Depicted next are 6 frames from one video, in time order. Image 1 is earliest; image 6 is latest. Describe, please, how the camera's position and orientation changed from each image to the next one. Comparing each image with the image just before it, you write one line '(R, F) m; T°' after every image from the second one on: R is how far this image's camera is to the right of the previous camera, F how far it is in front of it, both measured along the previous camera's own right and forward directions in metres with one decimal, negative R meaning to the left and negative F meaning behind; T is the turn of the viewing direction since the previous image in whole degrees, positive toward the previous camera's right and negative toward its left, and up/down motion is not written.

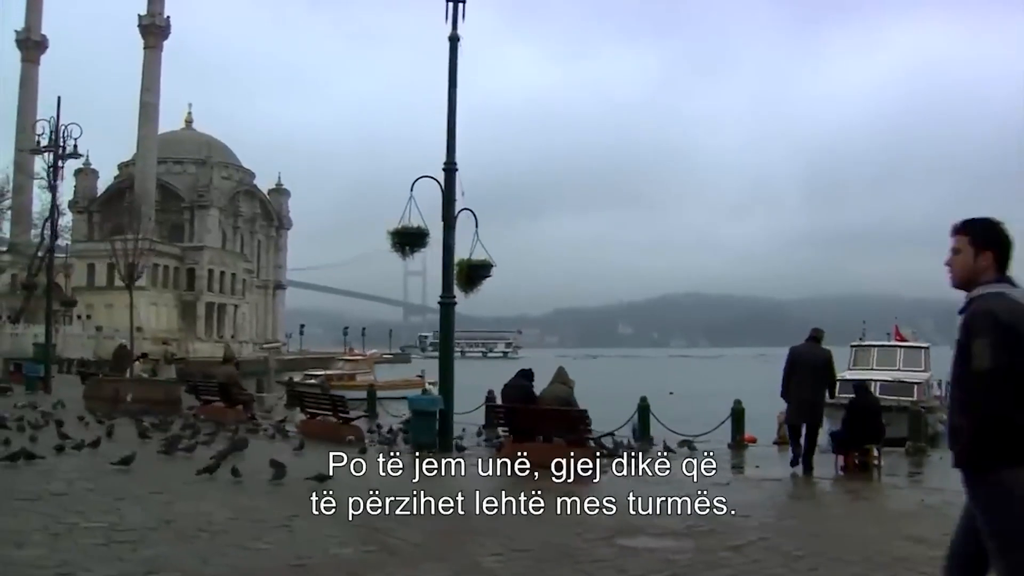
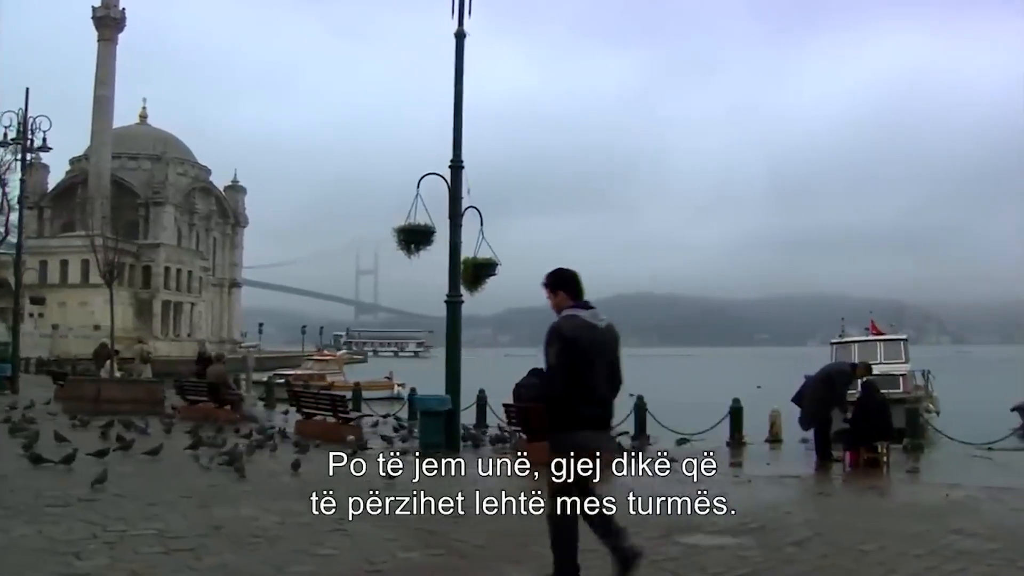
(-1.0, +0.1) m; +3°
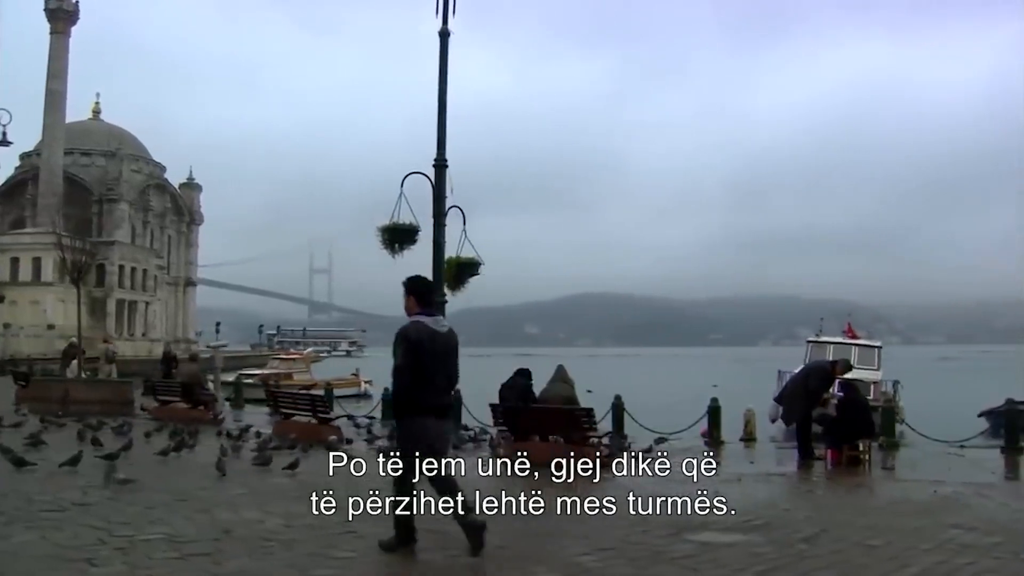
(-0.5, 0.0) m; +3°
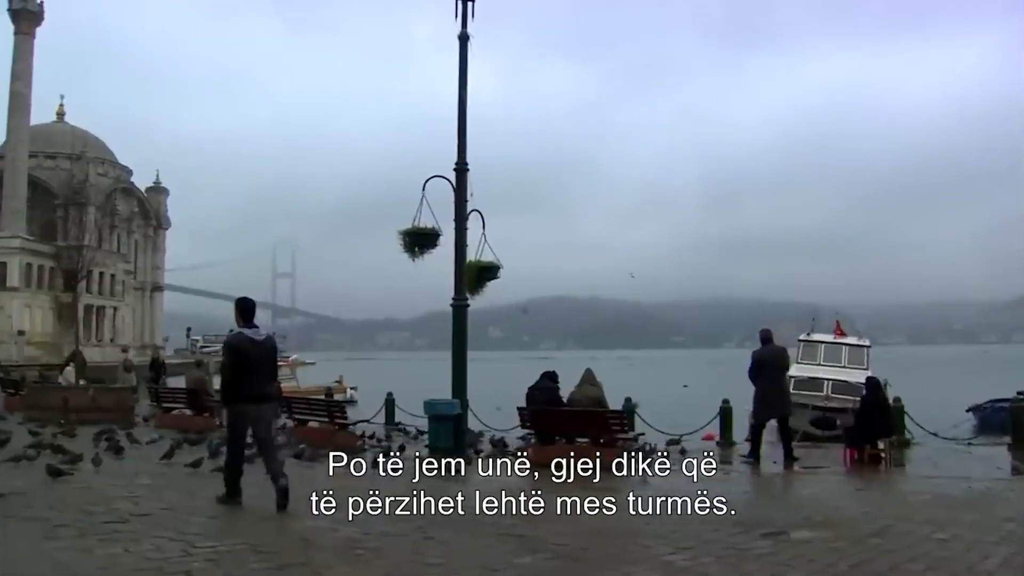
(-1.0, -0.1) m; +3°
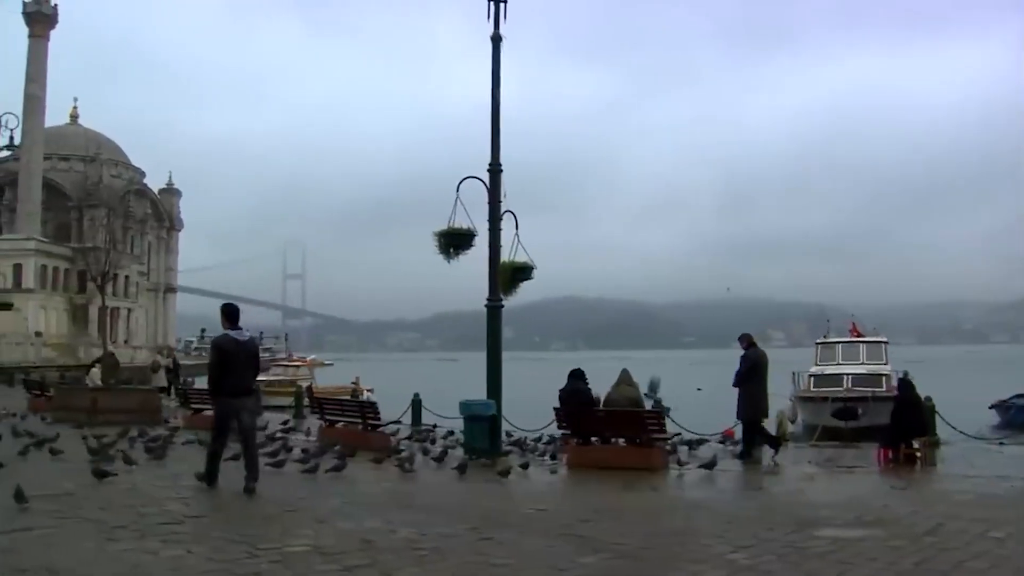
(-0.4, -0.1) m; 0°
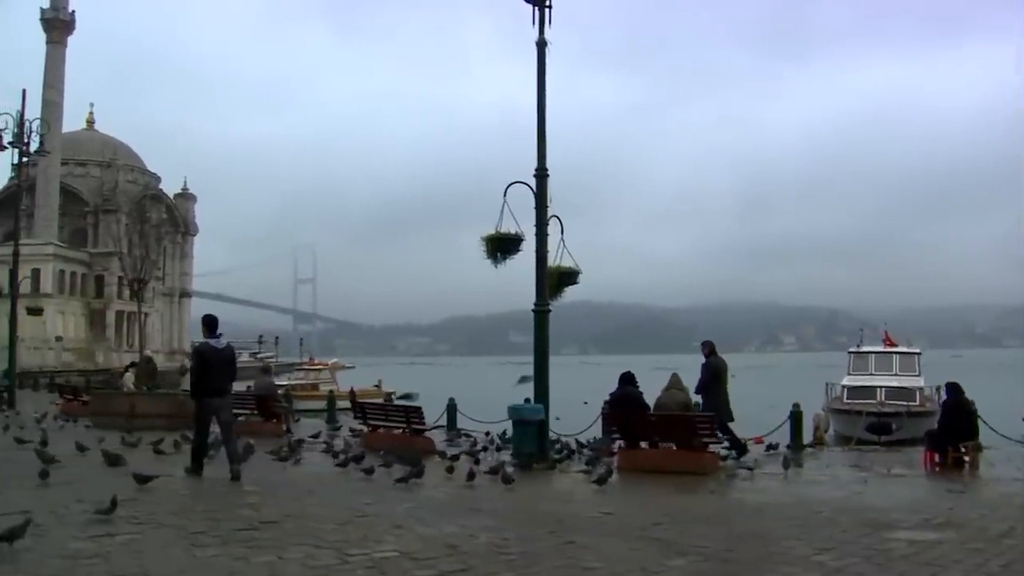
(-0.7, -0.1) m; 0°
